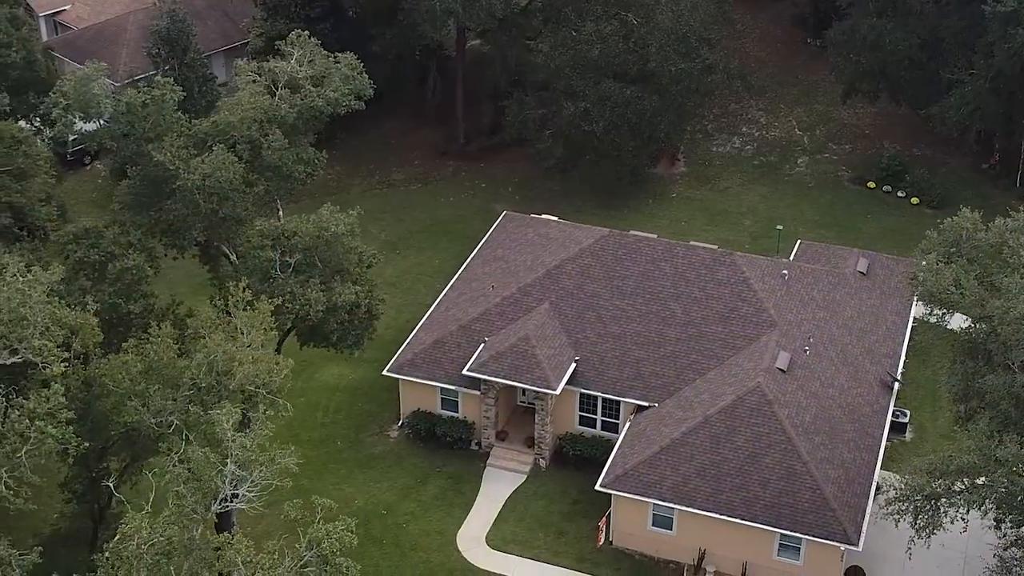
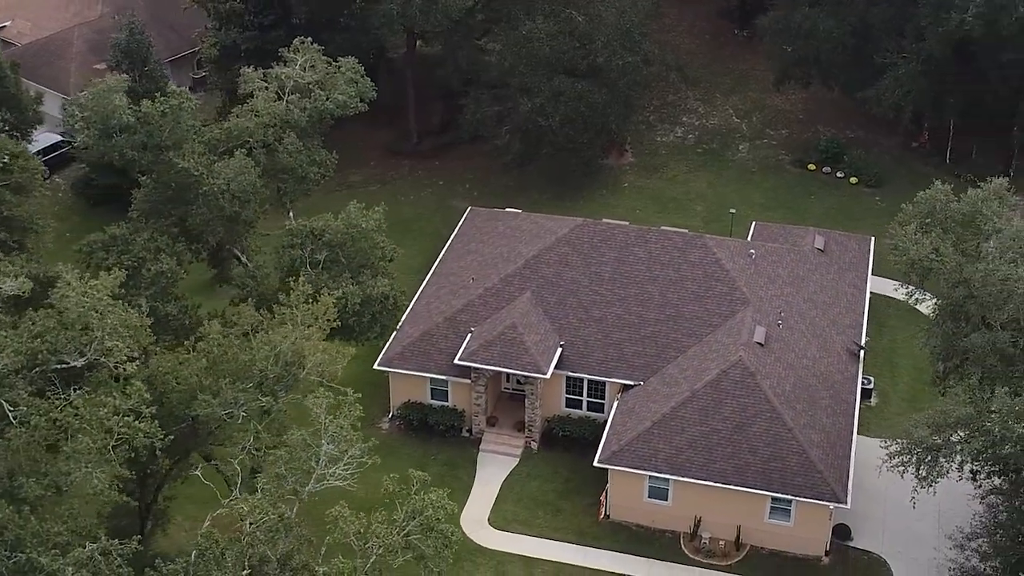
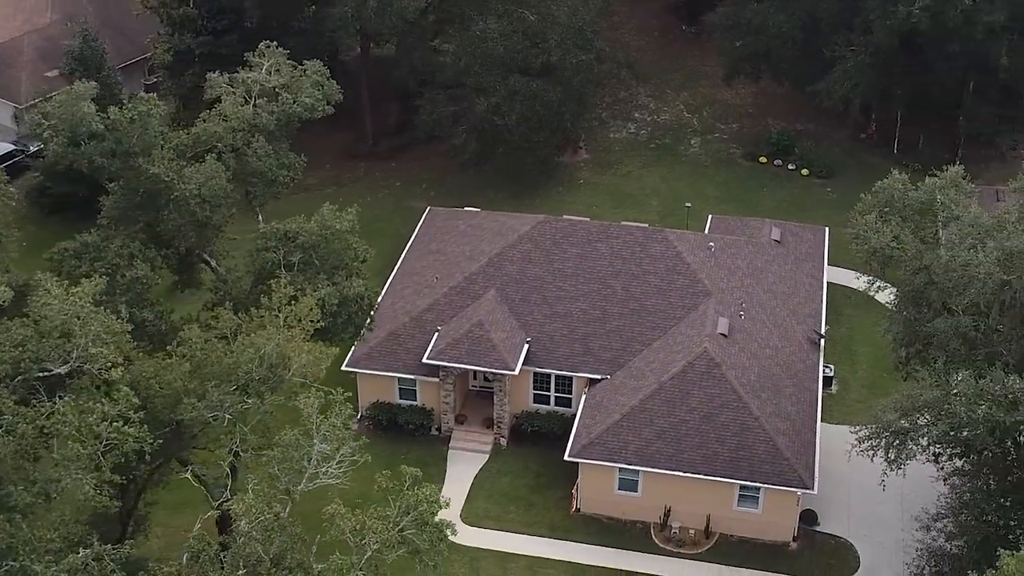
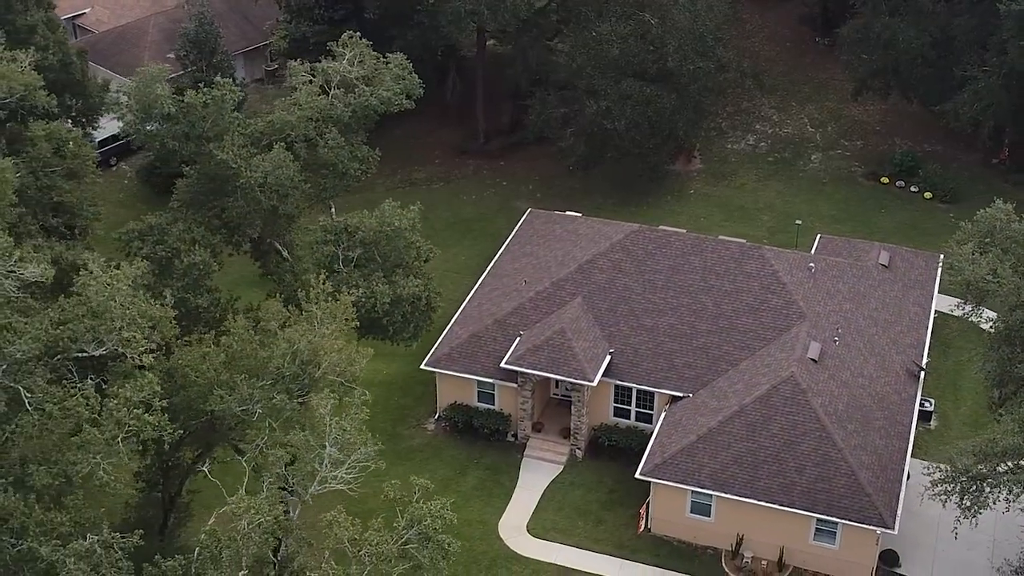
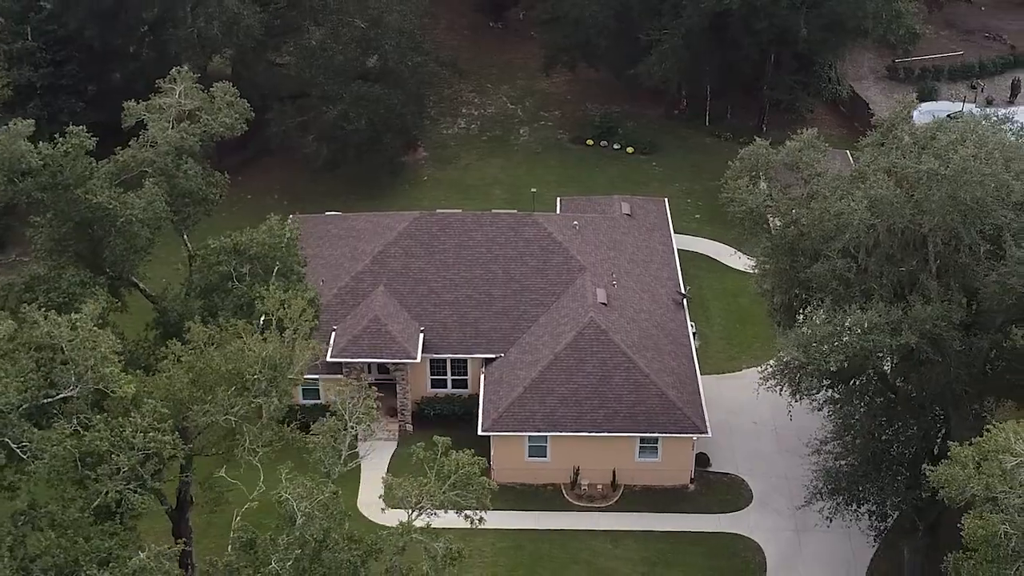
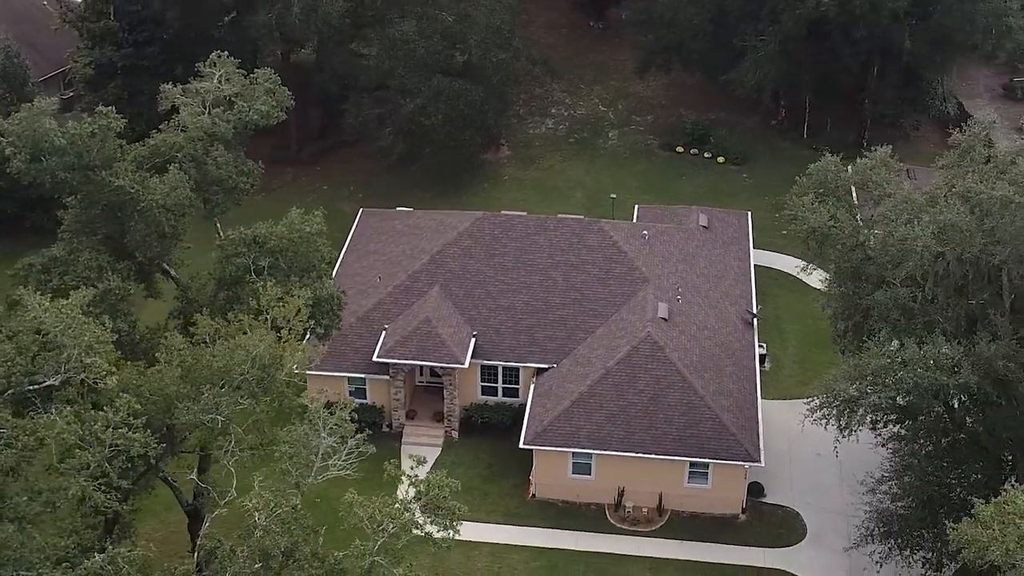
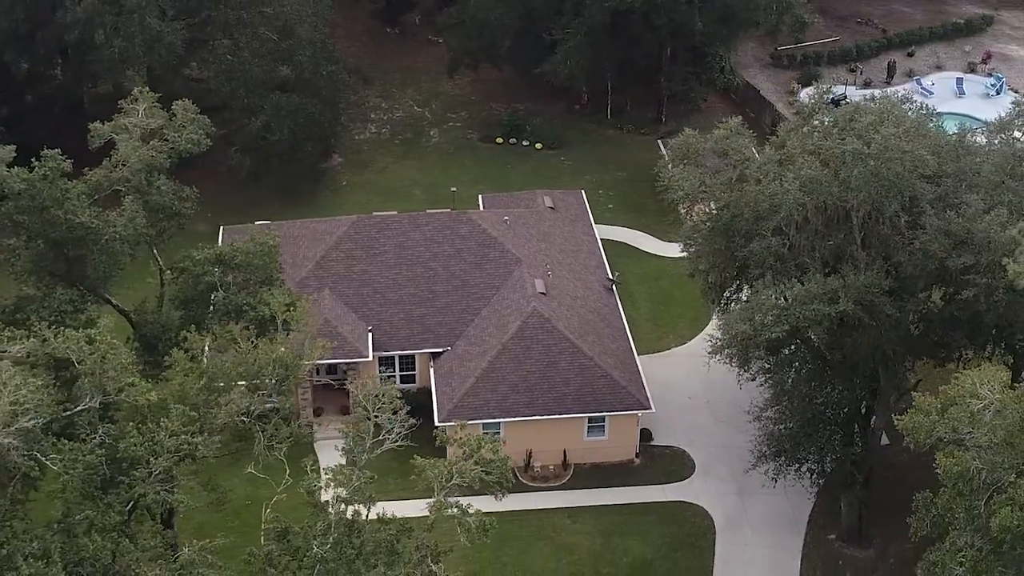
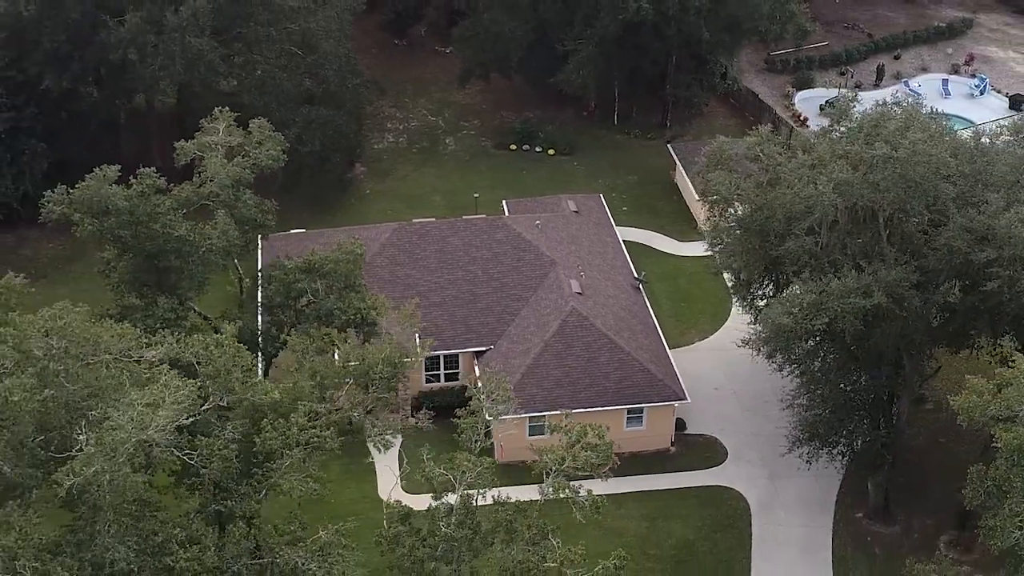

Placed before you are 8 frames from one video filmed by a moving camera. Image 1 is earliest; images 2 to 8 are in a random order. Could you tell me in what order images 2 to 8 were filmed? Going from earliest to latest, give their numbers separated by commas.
4, 2, 3, 6, 5, 7, 8
